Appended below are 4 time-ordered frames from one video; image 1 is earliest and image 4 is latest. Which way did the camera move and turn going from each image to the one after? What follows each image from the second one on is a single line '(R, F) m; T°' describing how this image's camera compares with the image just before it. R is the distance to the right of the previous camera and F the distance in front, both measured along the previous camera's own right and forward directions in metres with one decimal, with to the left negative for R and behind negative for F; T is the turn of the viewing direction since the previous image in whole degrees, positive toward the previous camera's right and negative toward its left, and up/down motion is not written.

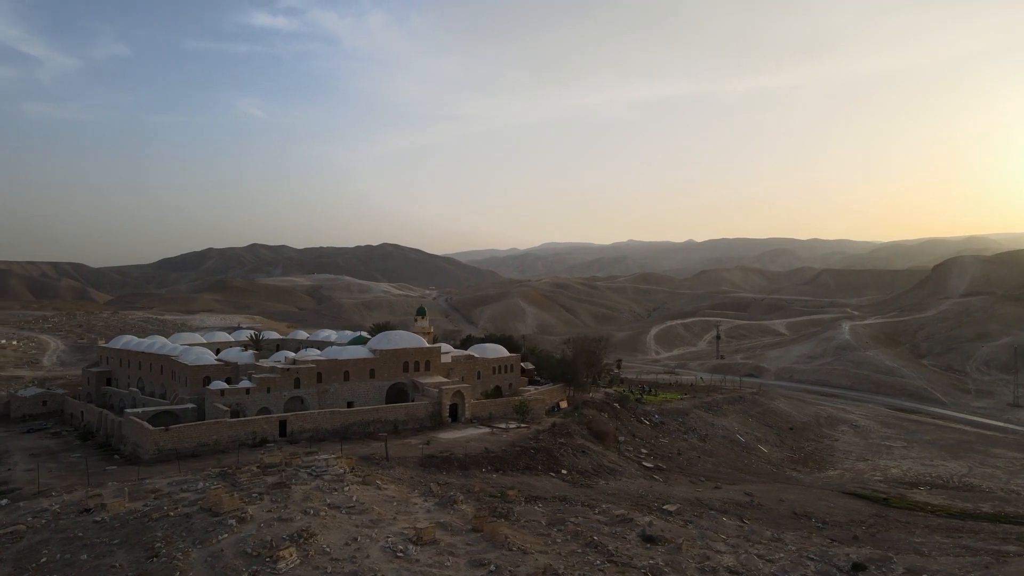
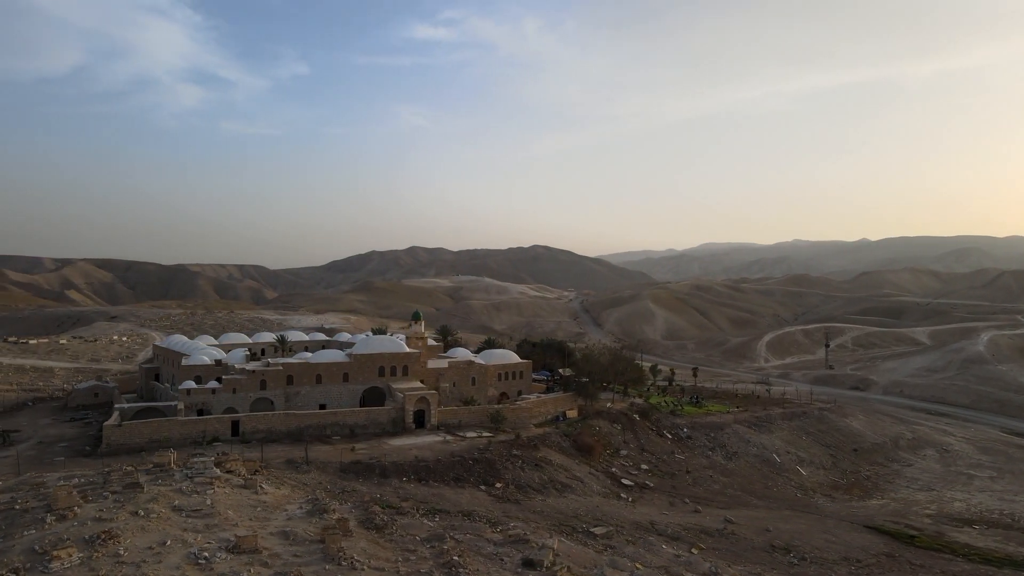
(+5.4, +1.2) m; -10°
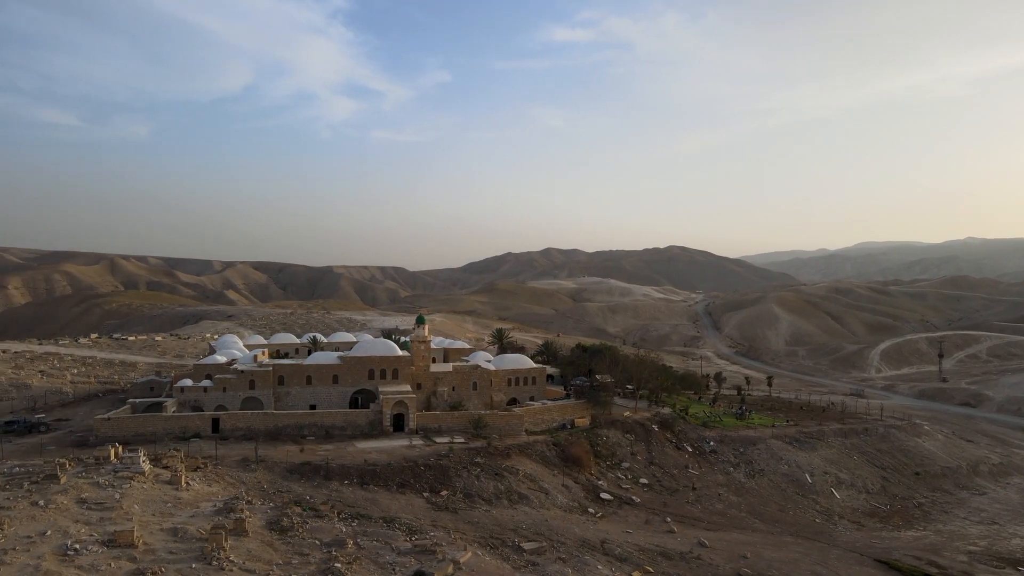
(+4.6, +0.7) m; -9°
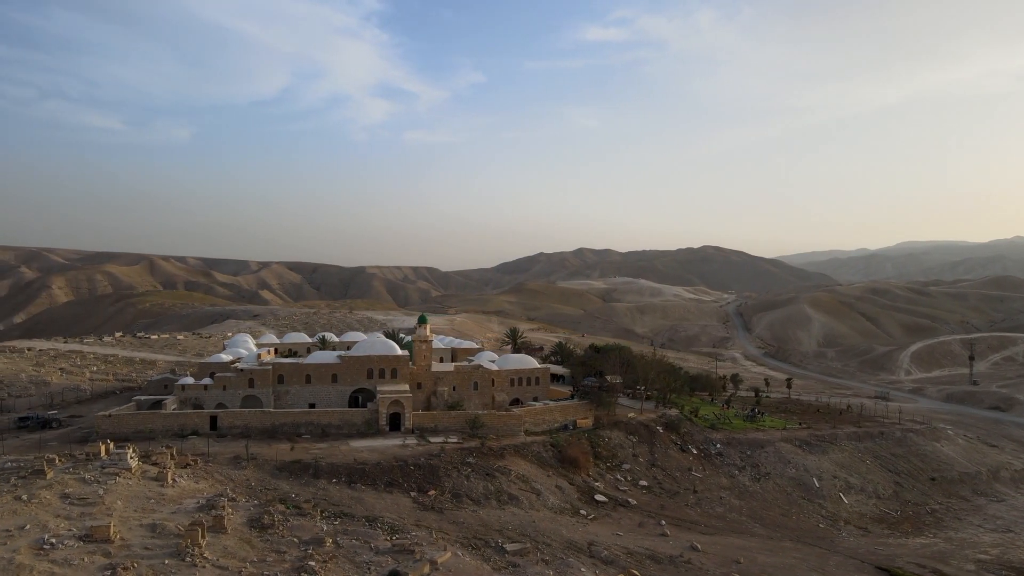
(+1.1, +0.1) m; -2°
